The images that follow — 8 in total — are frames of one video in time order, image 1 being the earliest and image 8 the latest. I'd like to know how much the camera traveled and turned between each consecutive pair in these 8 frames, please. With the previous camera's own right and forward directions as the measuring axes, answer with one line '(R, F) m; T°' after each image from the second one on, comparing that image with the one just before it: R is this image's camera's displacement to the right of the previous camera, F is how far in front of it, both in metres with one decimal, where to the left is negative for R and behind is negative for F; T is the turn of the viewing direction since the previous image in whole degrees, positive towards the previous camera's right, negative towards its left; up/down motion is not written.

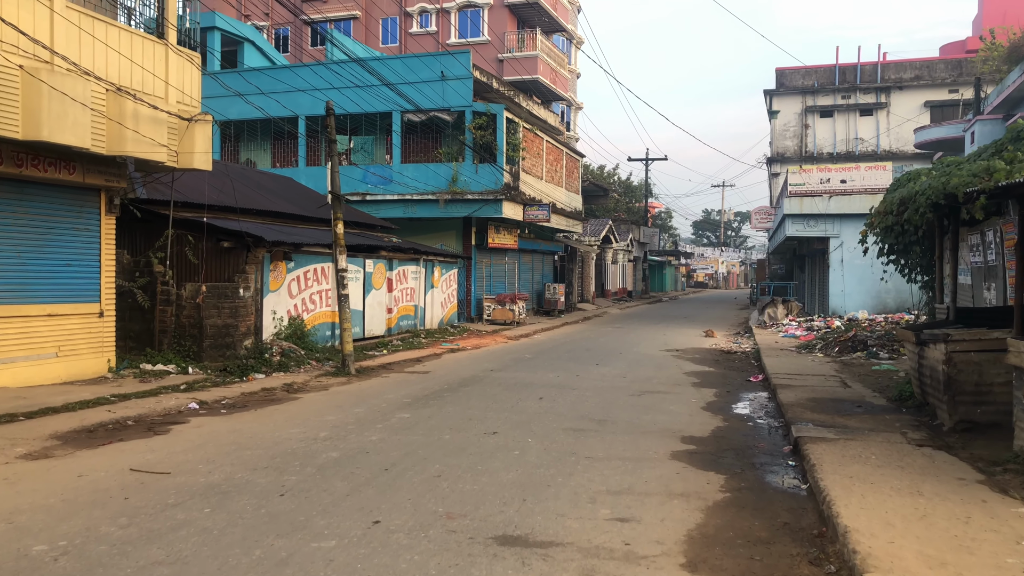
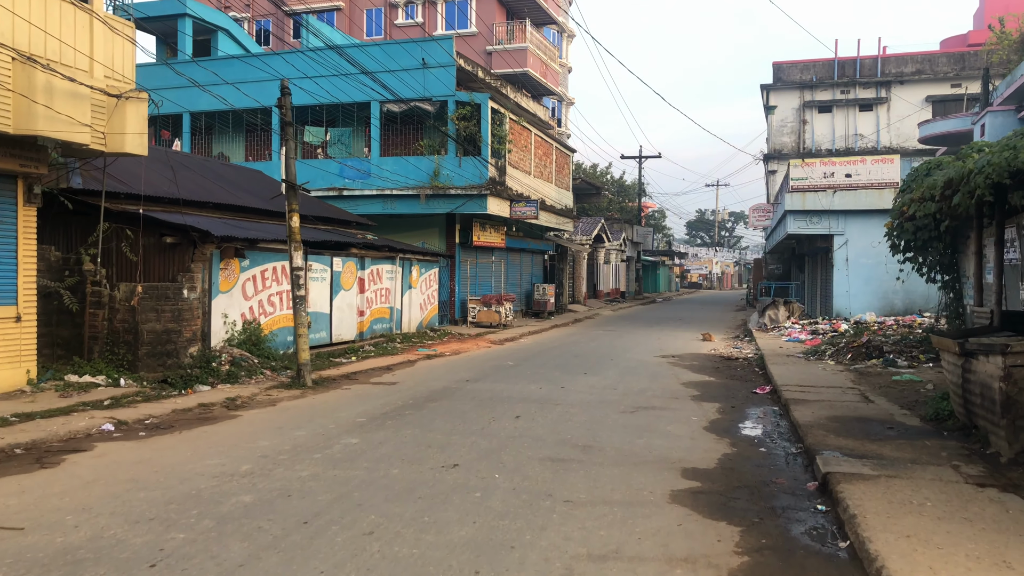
(+0.2, +1.3) m; 0°
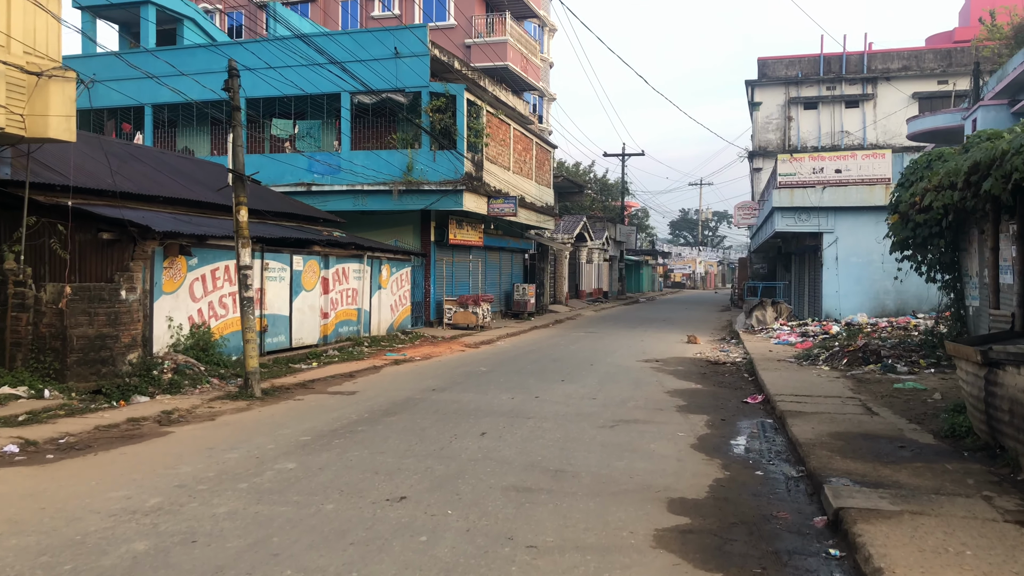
(+0.2, +0.9) m; +1°
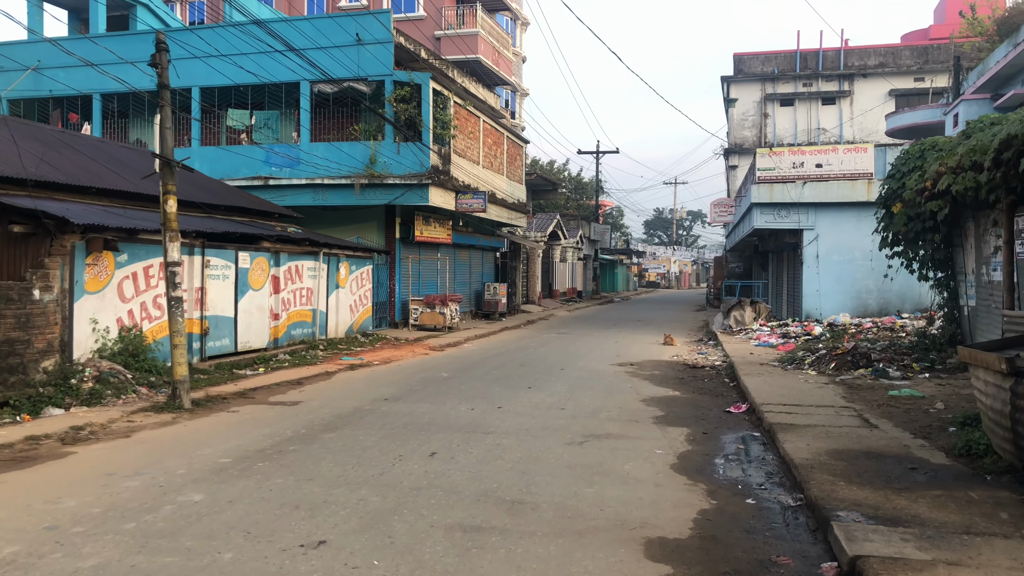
(+0.2, +0.9) m; +2°
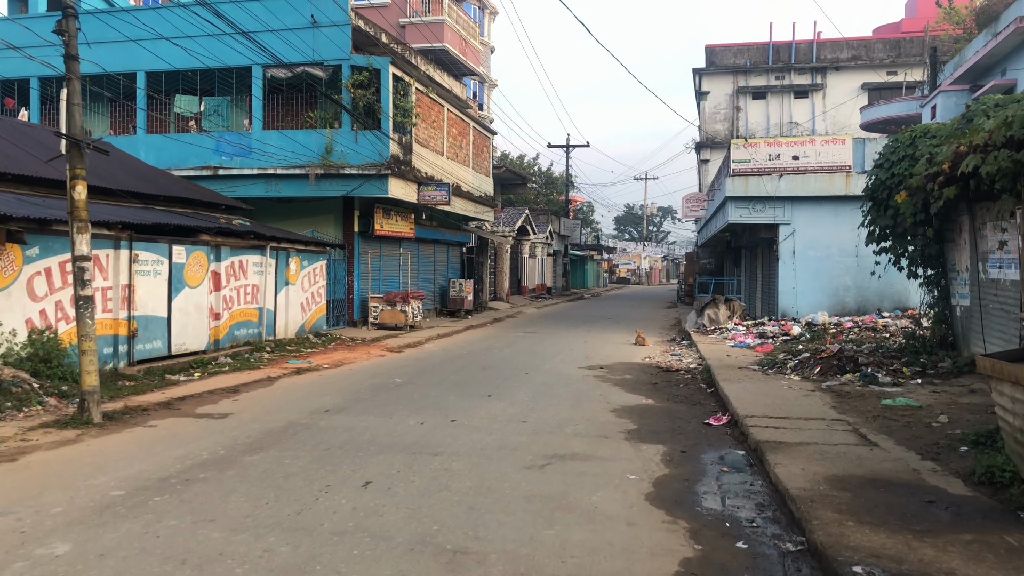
(+0.1, +0.9) m; +2°
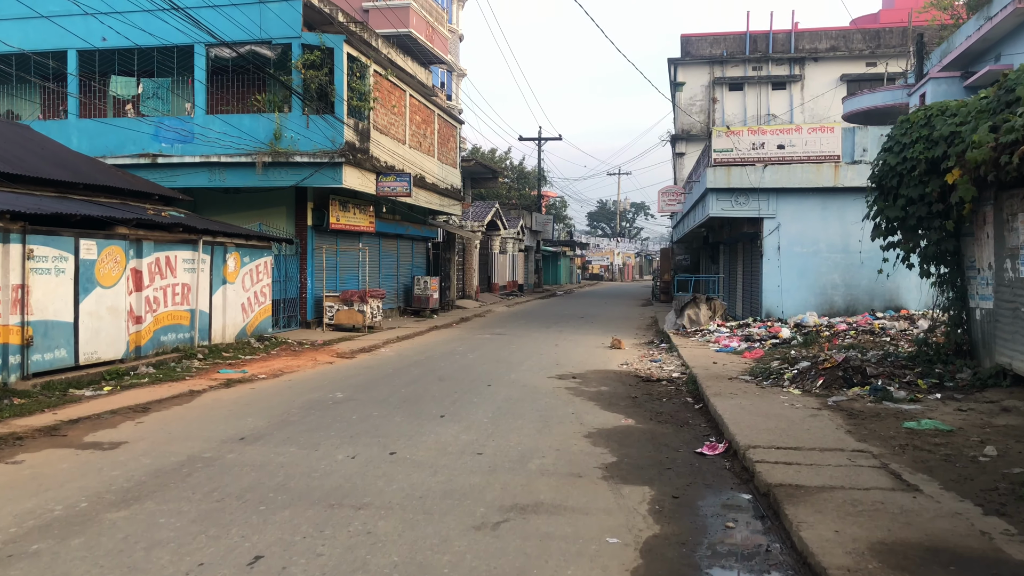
(+0.1, +1.3) m; +2°
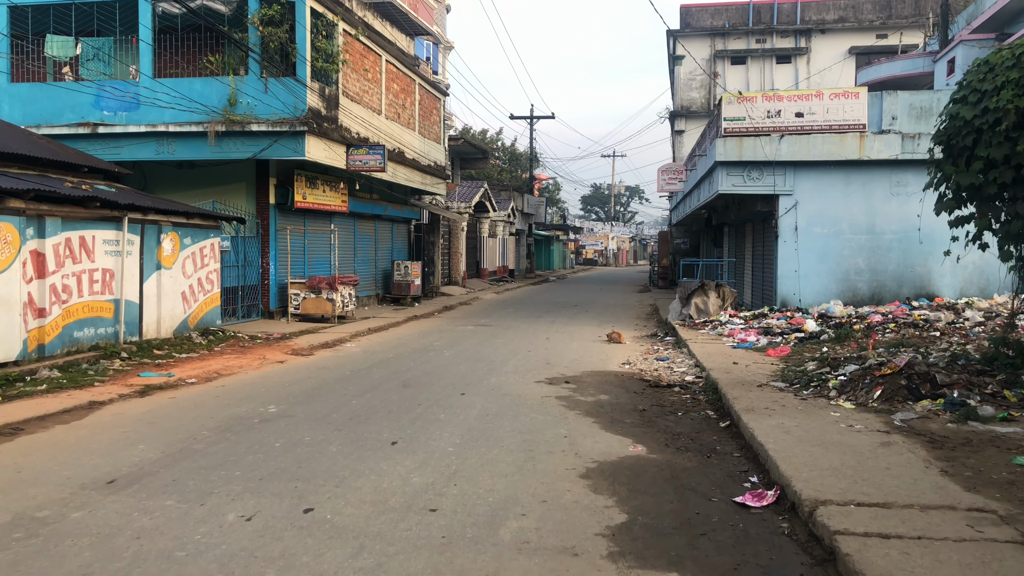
(+0.1, +1.8) m; 0°
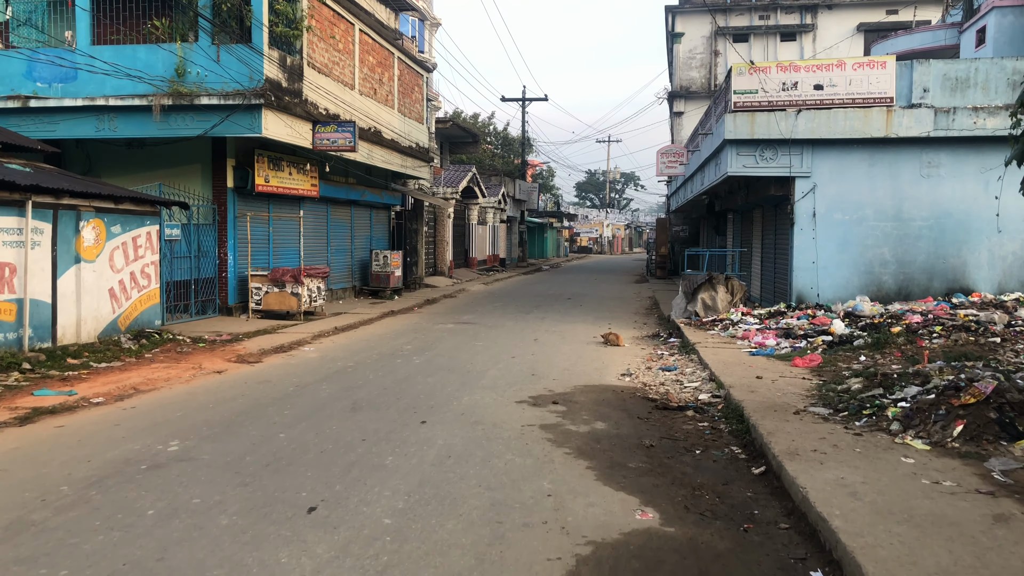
(+0.2, +1.6) m; 0°
